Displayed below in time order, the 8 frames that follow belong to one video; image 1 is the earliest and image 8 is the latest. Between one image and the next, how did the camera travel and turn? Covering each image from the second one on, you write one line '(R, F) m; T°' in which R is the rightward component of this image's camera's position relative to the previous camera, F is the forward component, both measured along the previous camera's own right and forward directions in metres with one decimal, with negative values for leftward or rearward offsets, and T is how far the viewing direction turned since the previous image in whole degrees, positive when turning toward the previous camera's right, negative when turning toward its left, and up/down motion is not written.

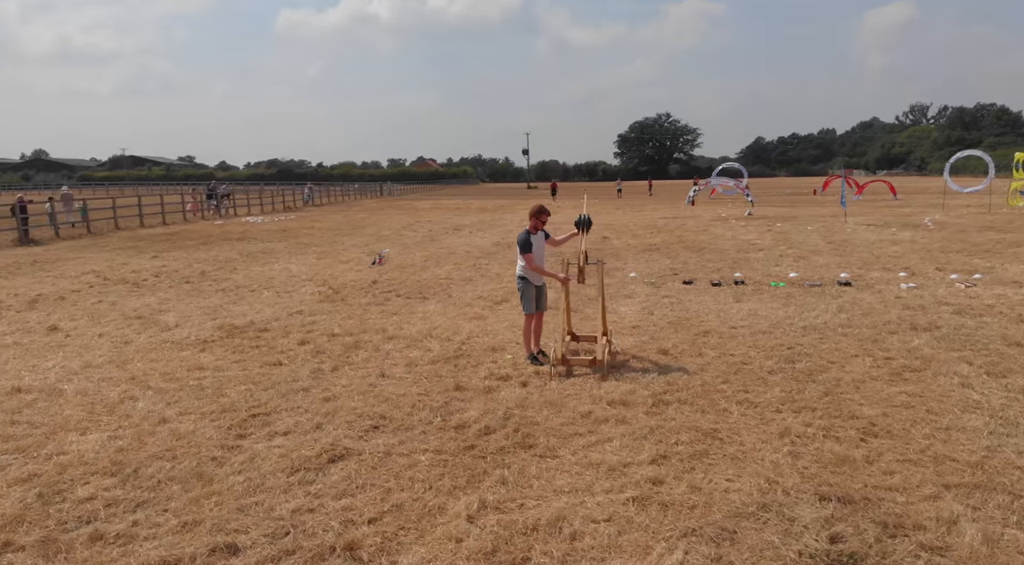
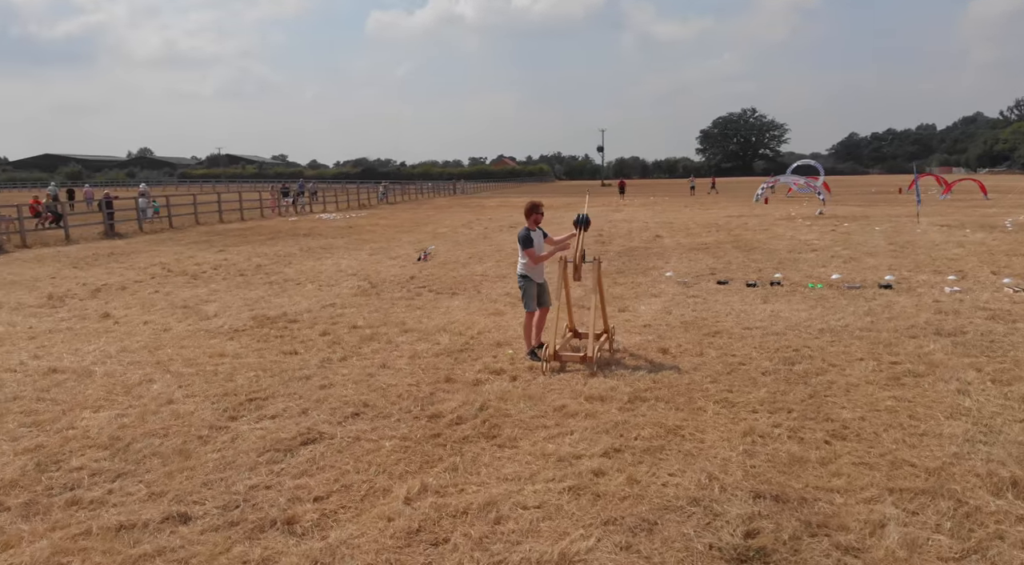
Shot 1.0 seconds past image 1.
(+0.6, -0.1) m; -5°
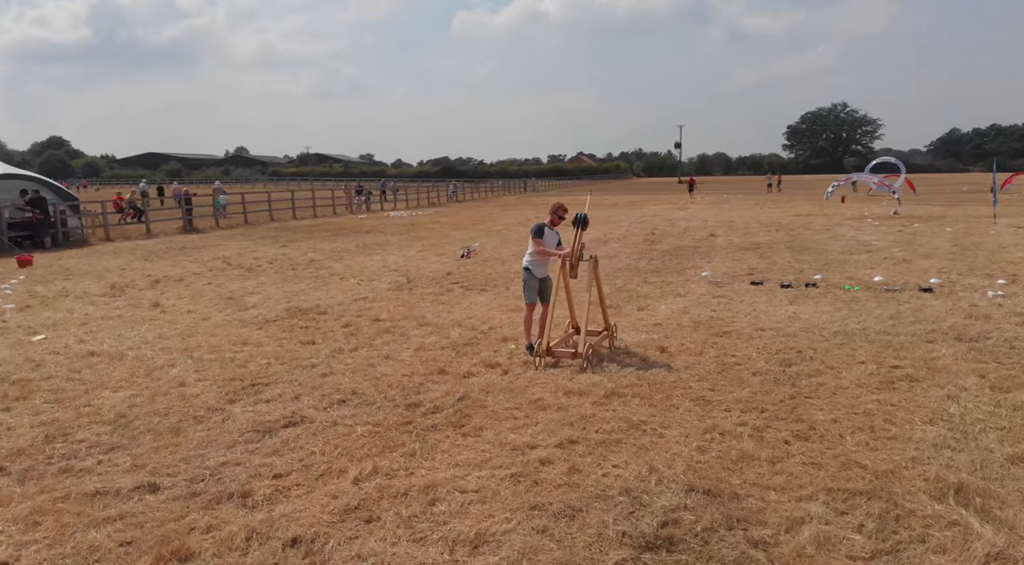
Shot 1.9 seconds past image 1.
(+0.6, -0.1) m; -5°
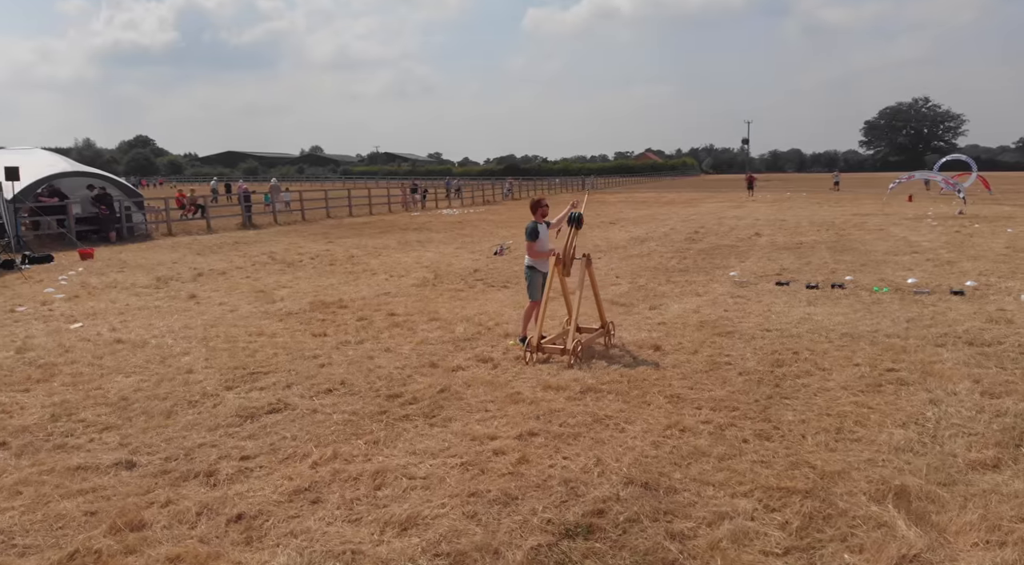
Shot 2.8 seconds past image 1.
(+0.5, -0.1) m; -4°
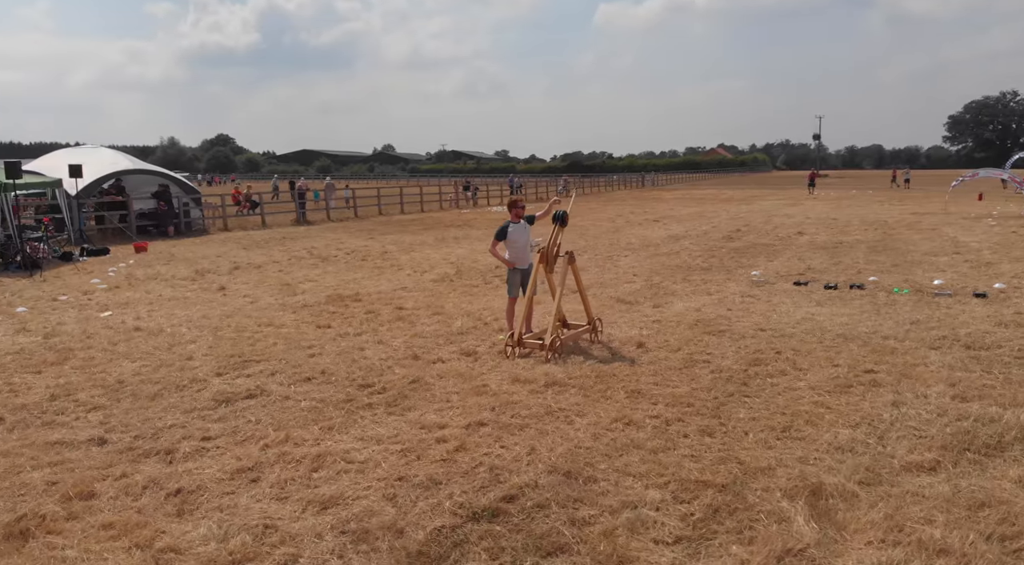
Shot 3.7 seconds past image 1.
(+0.6, -0.1) m; -4°
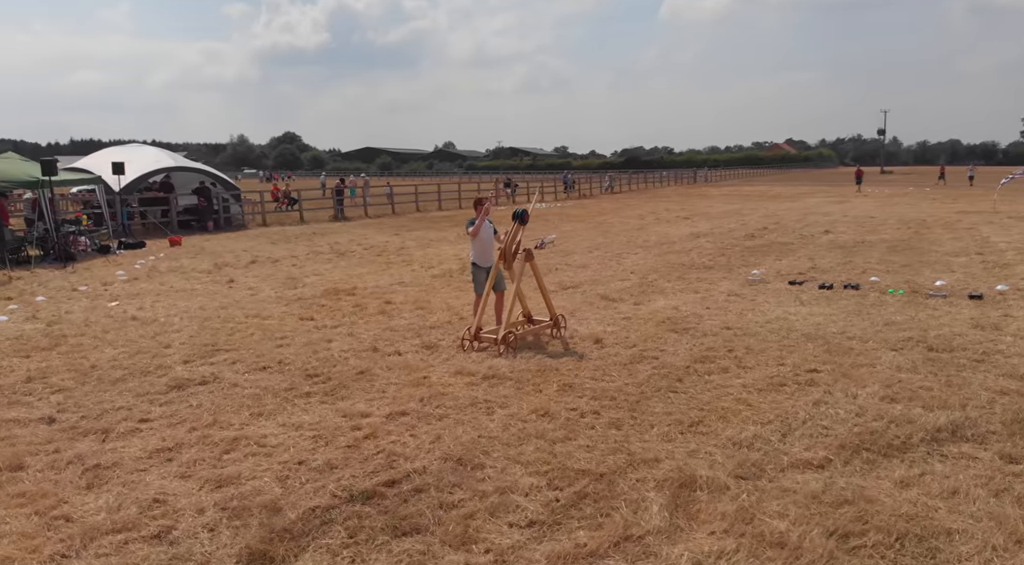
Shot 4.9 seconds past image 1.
(+0.7, -0.1) m; -3°
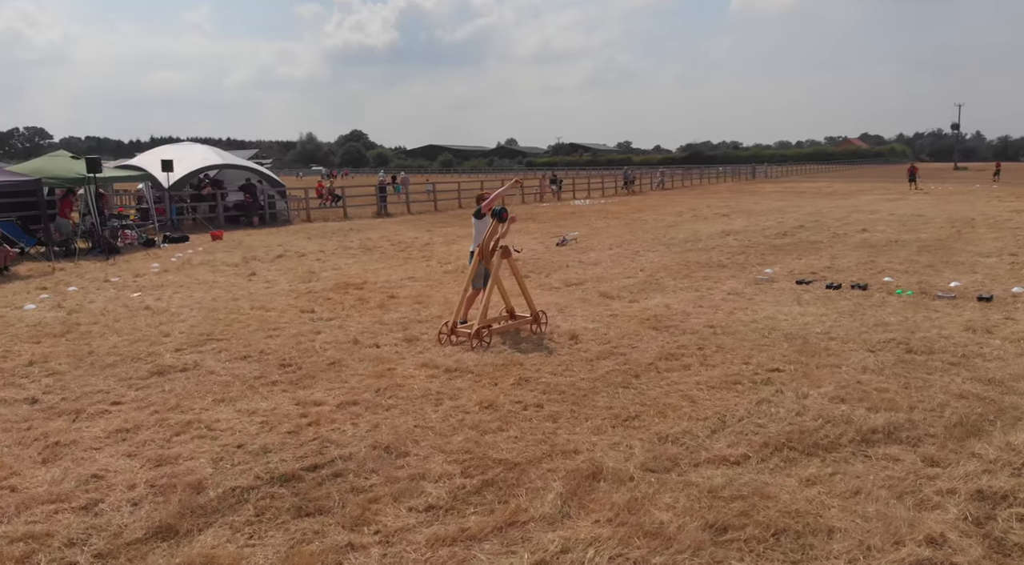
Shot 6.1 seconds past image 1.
(+0.6, -0.1) m; -4°
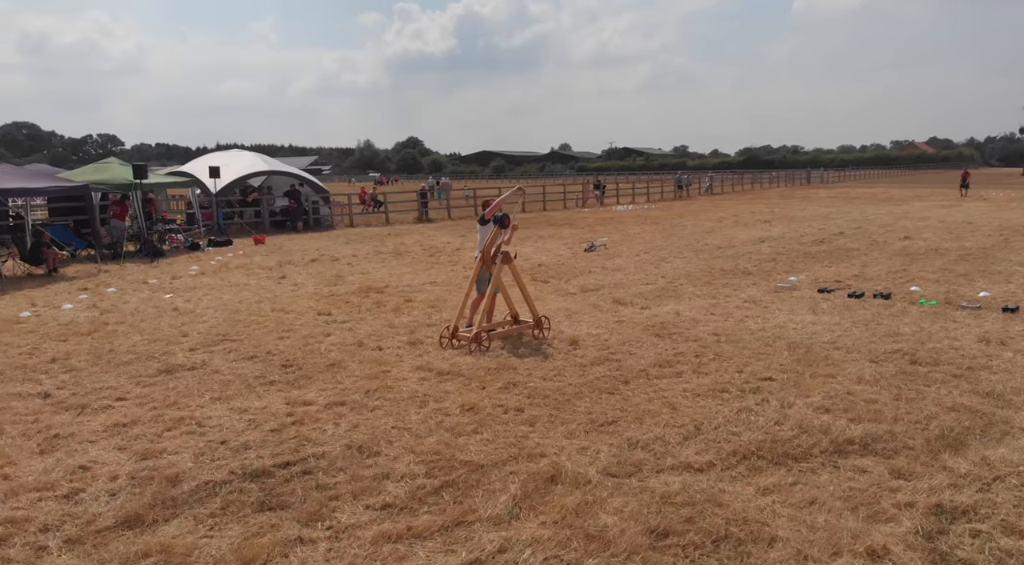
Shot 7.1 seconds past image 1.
(+0.4, -0.1) m; -3°
